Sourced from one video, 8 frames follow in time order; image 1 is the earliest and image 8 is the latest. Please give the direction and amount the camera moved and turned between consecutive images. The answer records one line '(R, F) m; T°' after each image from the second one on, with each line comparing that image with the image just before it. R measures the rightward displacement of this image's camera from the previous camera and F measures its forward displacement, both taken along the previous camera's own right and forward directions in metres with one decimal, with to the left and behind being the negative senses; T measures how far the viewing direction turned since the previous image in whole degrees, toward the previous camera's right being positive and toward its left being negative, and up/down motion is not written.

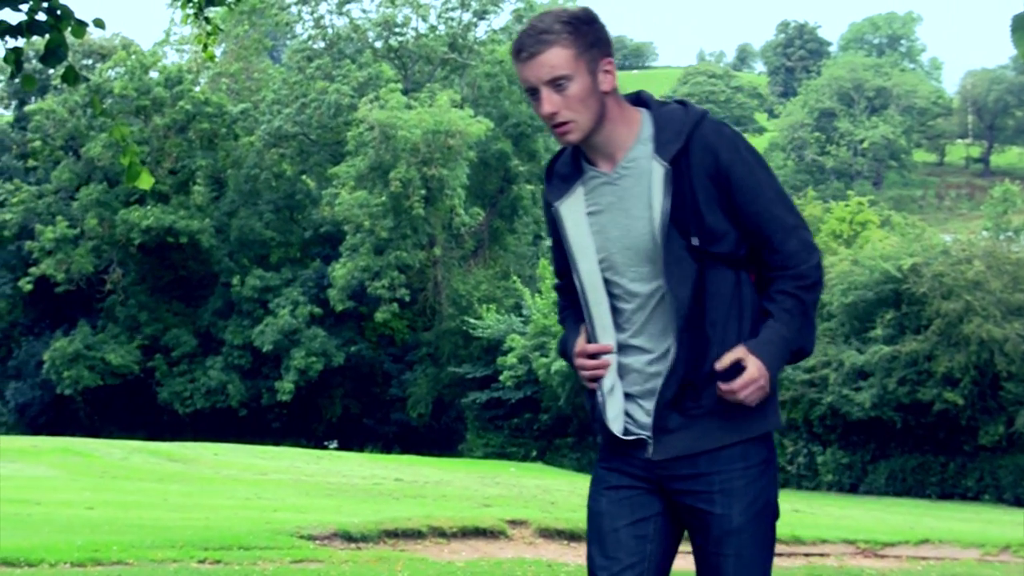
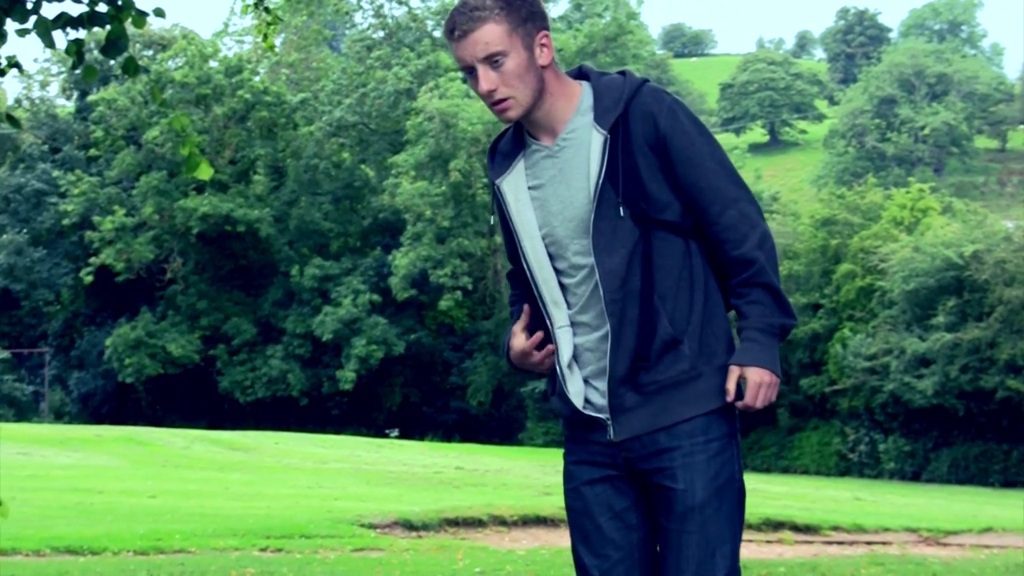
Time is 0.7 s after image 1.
(0.0, 0.0) m; -2°
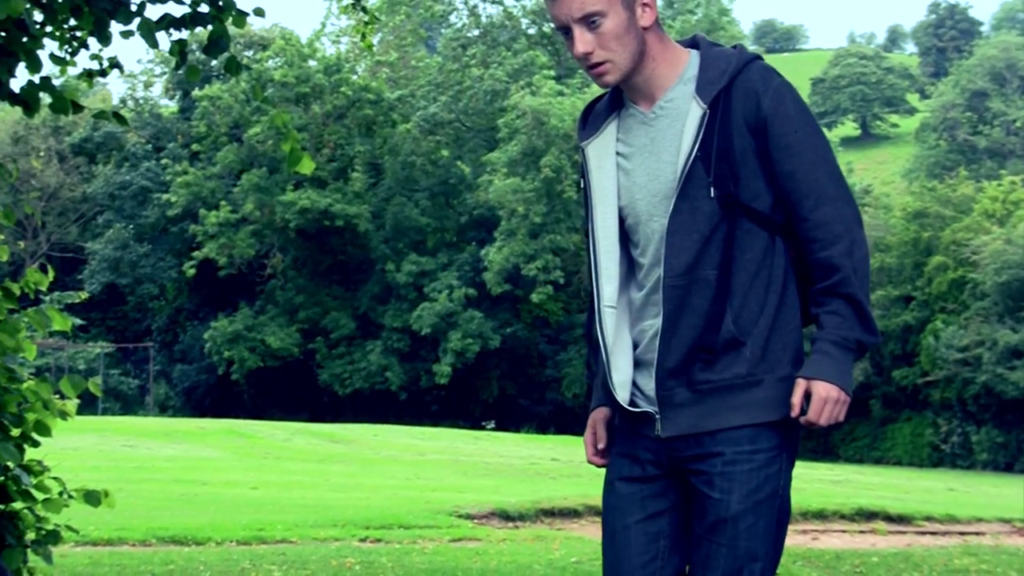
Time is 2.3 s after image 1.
(0.0, -0.2) m; -2°
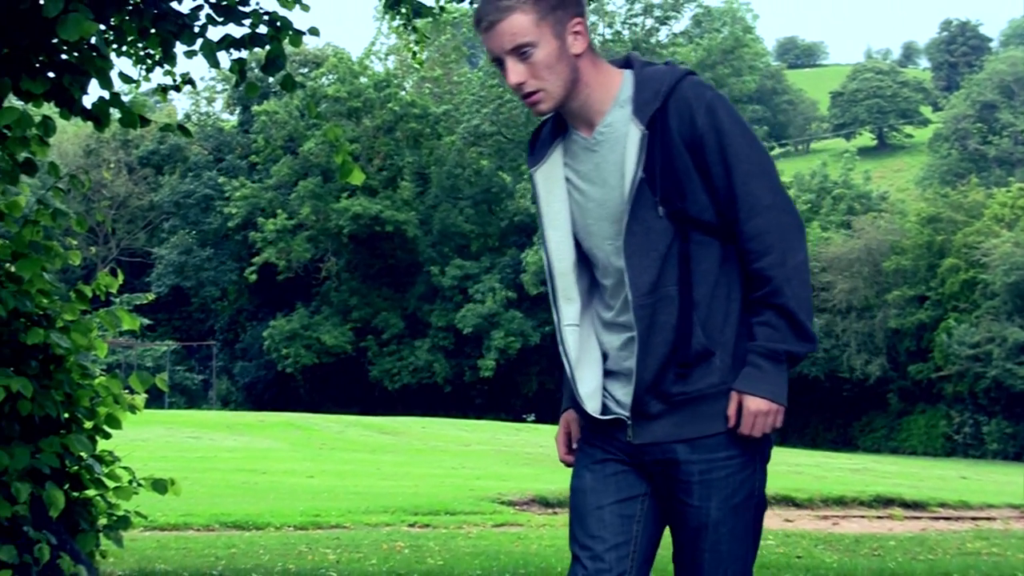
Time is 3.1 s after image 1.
(0.0, -0.9) m; -1°
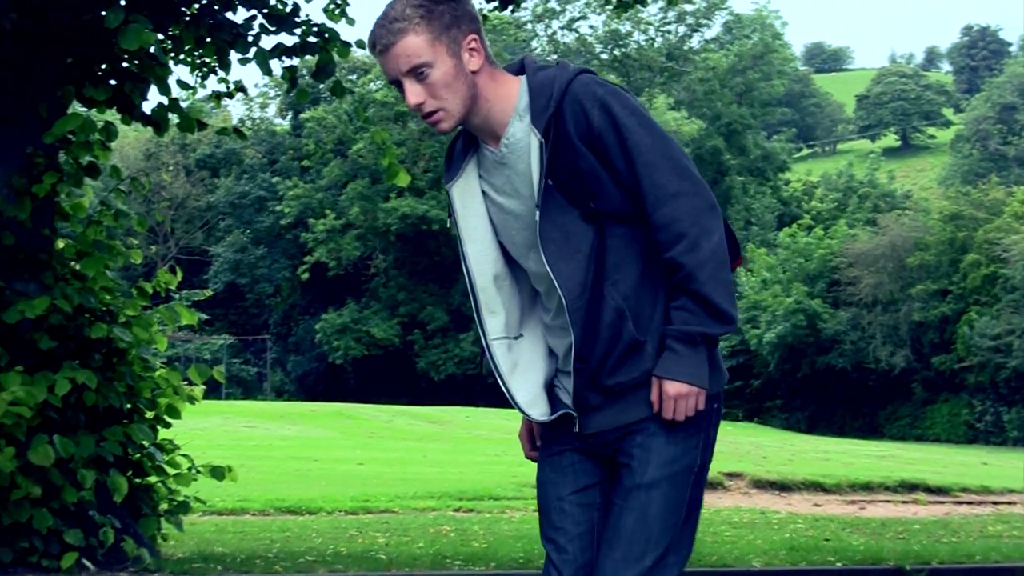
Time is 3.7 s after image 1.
(0.0, -0.7) m; -1°
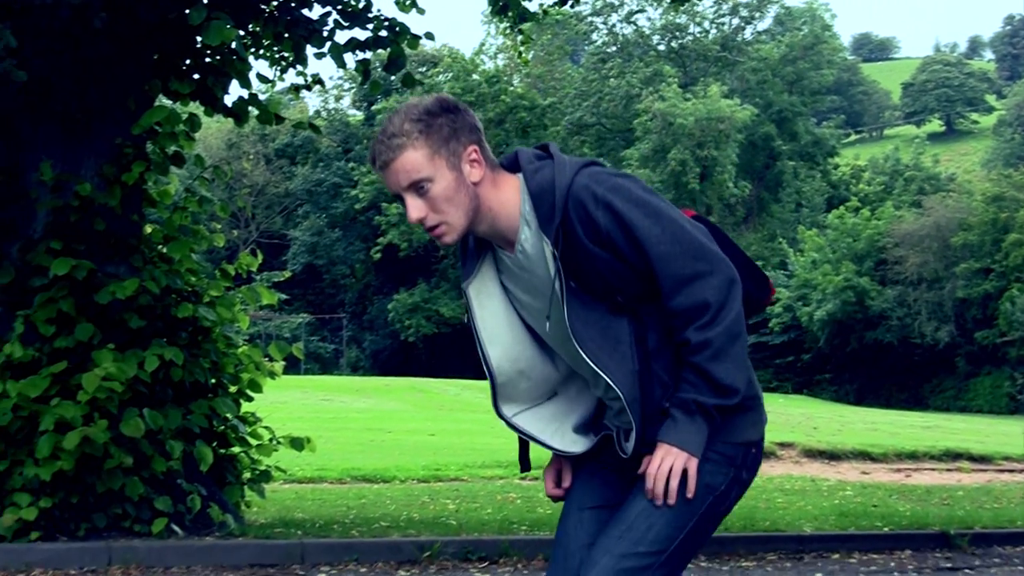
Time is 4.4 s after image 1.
(+0.1, -0.8) m; -2°
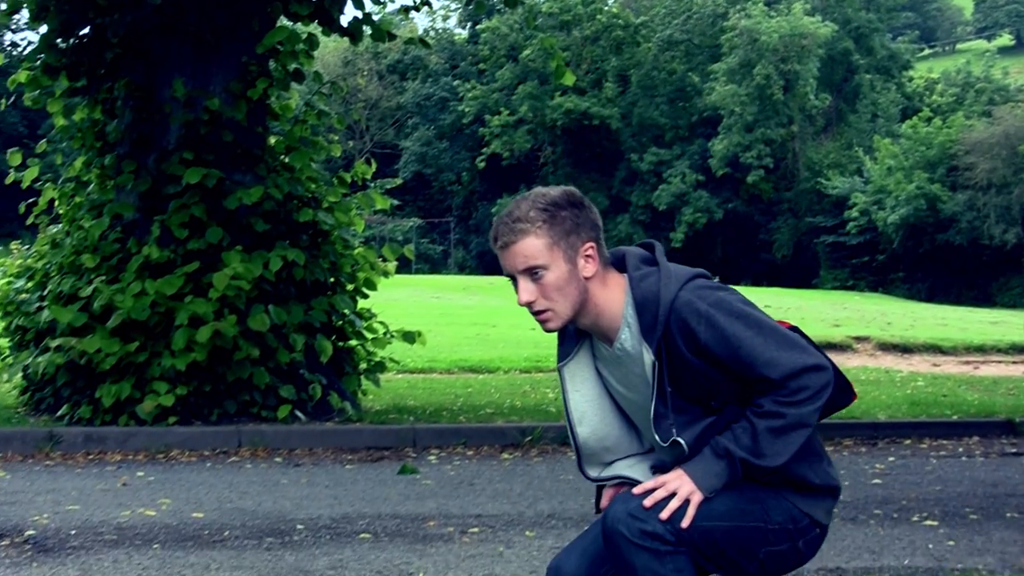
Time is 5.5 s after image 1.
(+0.1, -1.3) m; -3°
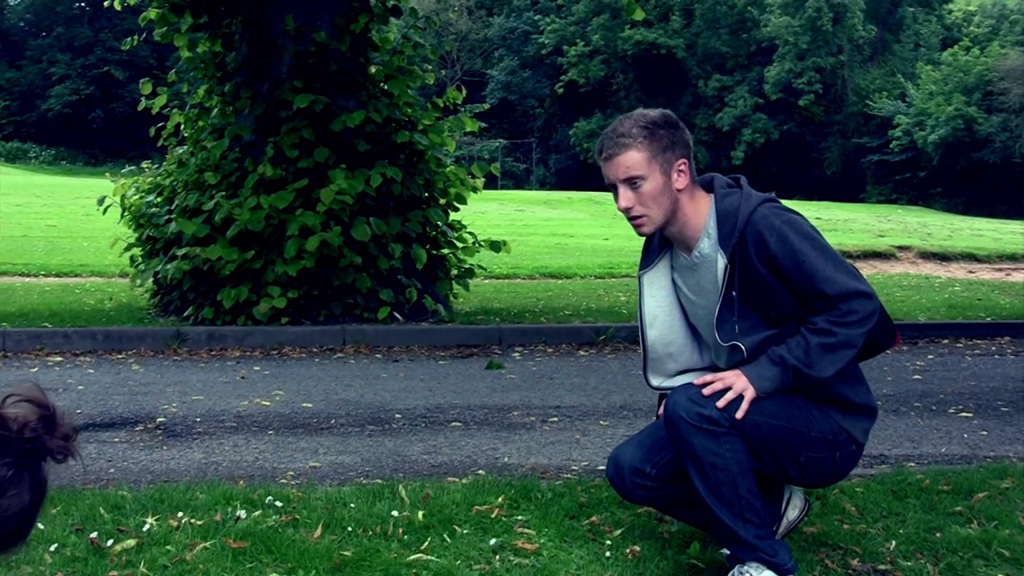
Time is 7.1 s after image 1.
(0.0, -1.9) m; -2°
